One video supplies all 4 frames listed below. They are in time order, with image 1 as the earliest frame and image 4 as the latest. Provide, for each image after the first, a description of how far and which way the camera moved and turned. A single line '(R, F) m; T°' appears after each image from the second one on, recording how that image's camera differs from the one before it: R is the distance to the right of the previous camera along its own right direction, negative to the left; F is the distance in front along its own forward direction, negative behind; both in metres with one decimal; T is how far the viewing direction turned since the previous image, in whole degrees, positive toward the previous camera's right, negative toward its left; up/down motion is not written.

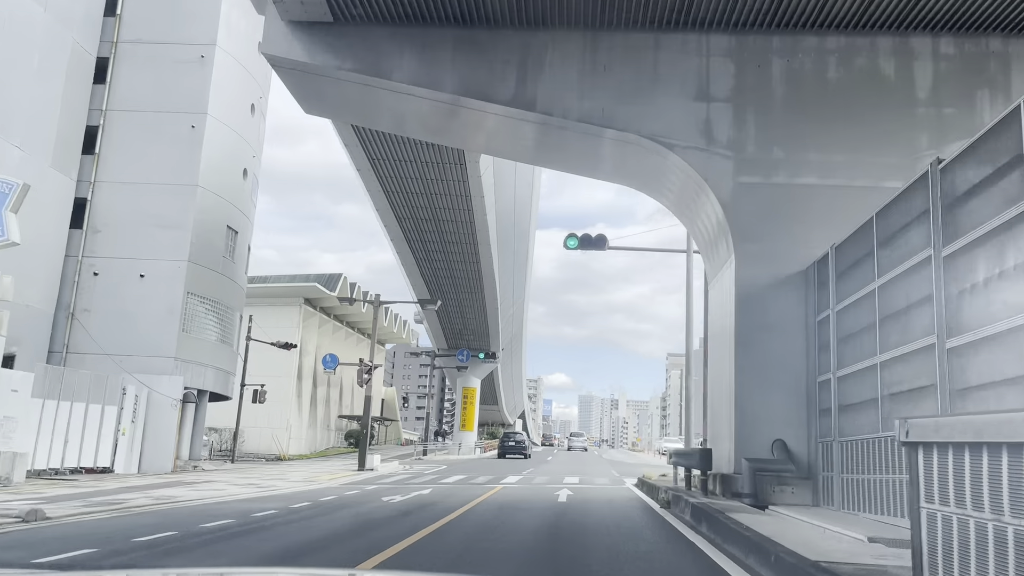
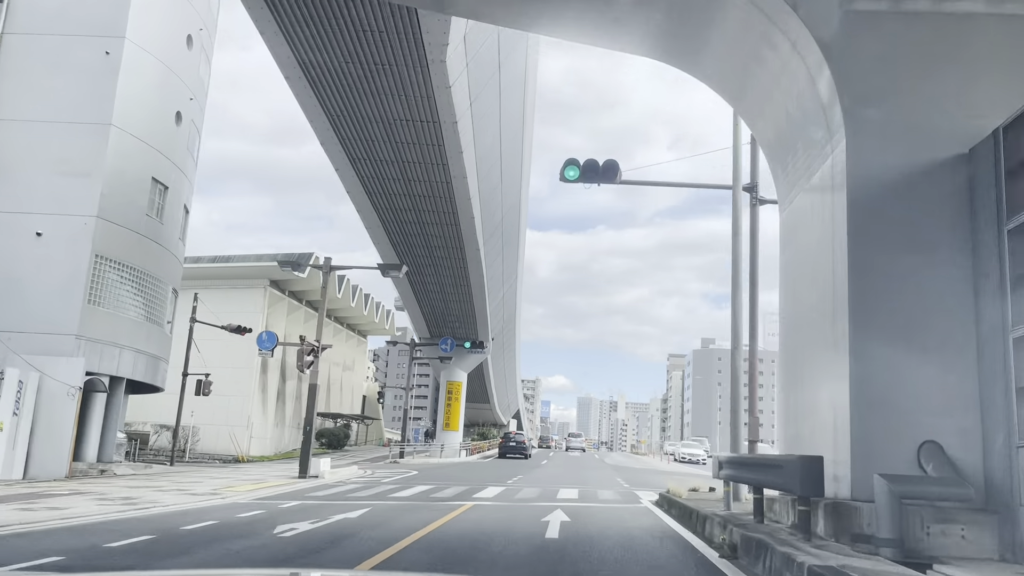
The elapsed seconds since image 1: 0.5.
(+0.4, +4.9) m; 0°
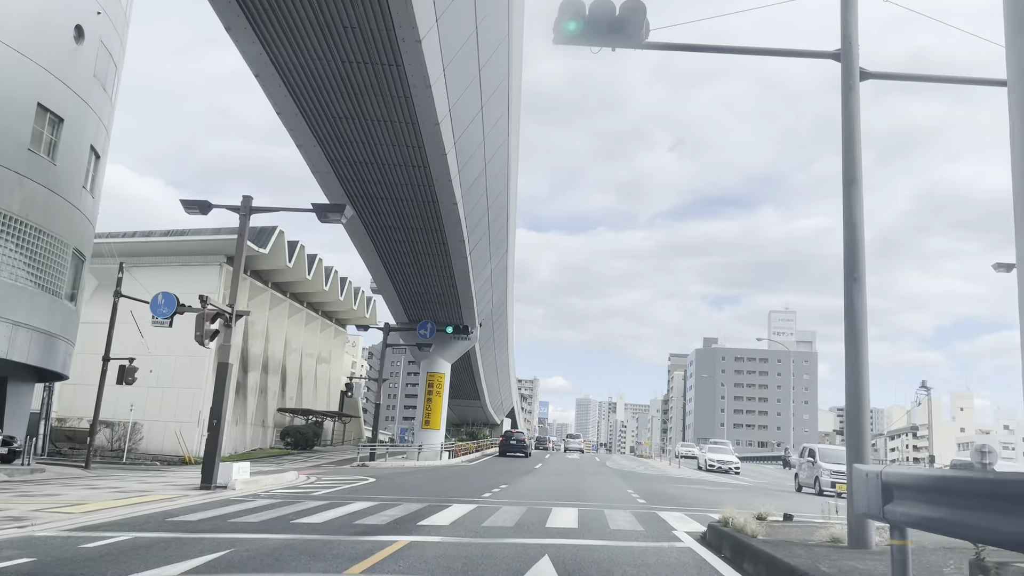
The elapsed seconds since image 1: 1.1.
(+0.4, +4.9) m; 0°
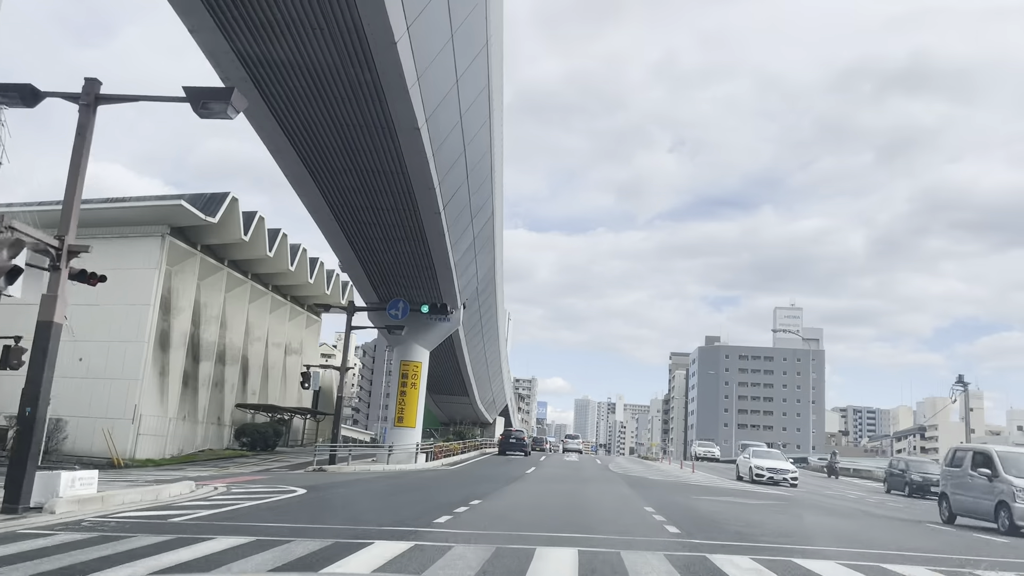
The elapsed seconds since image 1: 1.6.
(+0.4, +4.8) m; 0°
